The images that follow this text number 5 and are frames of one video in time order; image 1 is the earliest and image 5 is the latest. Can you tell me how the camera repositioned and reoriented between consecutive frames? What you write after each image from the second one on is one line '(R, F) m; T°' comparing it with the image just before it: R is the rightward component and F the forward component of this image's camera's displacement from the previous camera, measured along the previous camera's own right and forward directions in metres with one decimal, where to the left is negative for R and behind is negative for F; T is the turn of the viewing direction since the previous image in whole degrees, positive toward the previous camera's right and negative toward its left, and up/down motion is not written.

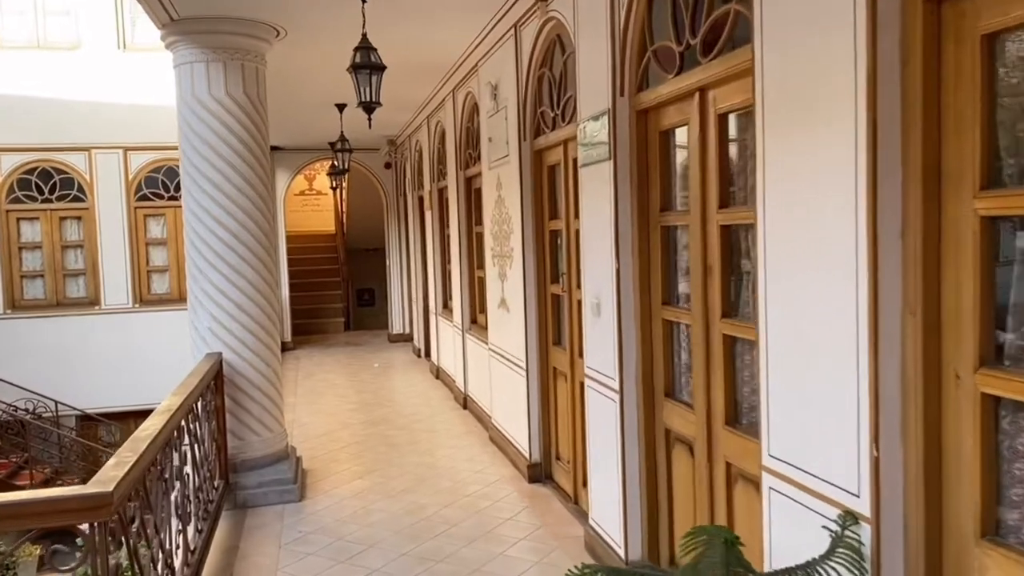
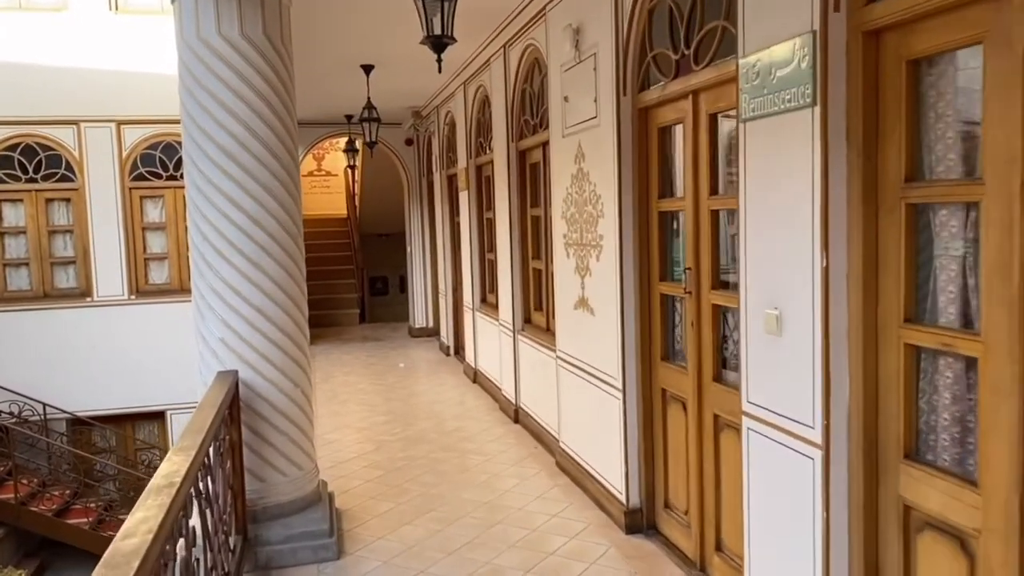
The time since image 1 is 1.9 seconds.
(-0.5, +1.1) m; 0°
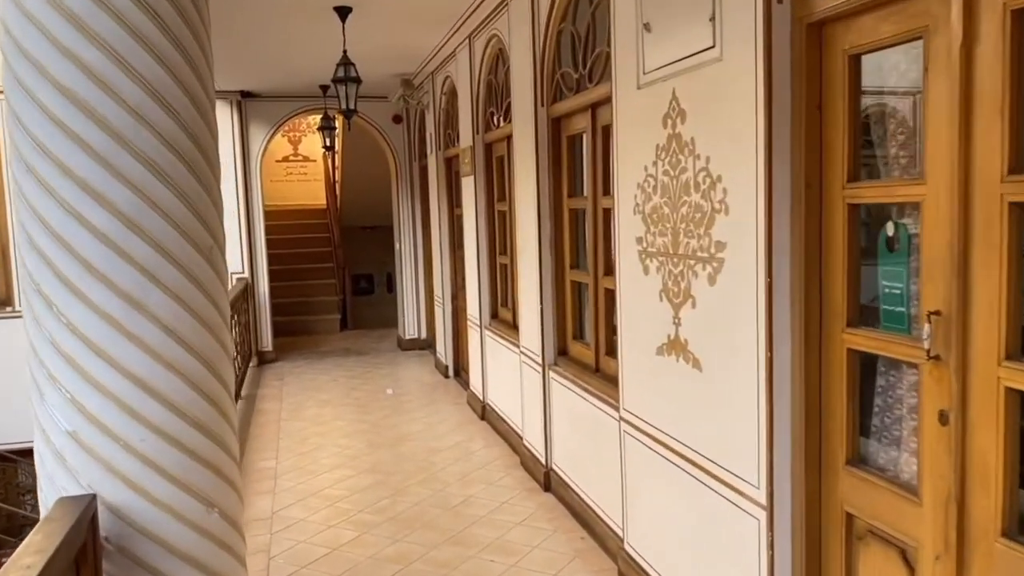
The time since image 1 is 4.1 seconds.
(-0.3, +1.7) m; +1°
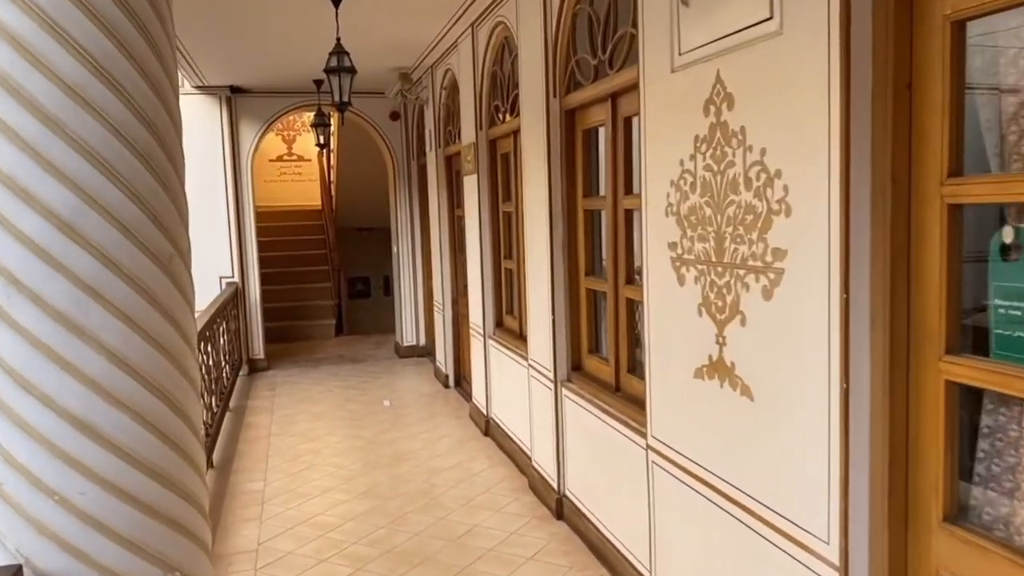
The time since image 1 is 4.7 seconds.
(-0.1, +0.4) m; 0°
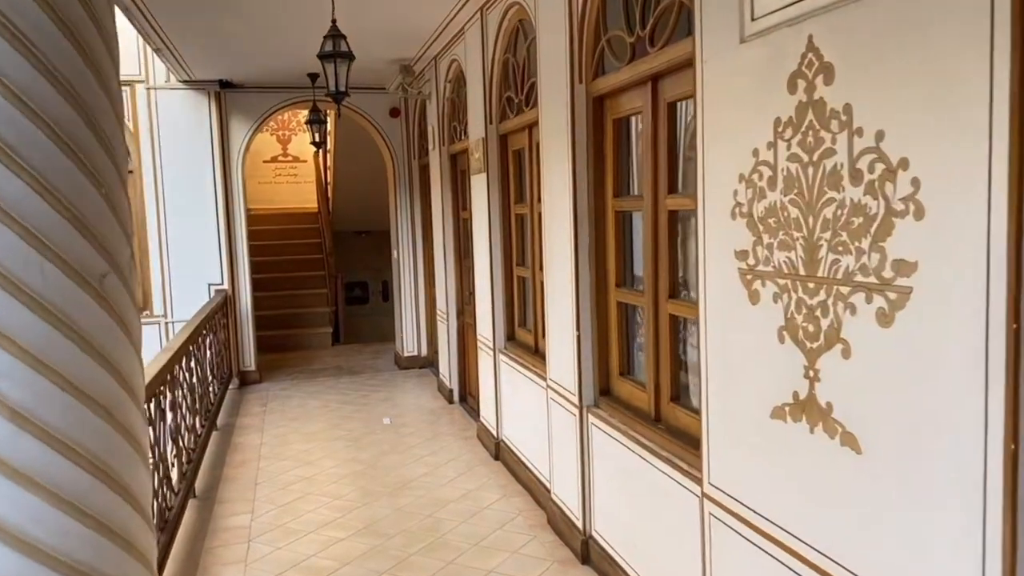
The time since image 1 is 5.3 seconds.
(-0.1, +0.5) m; 0°
